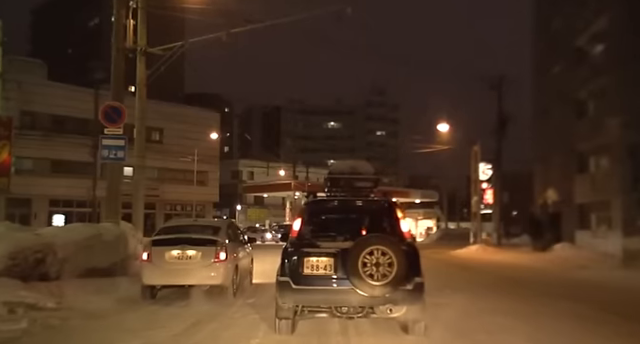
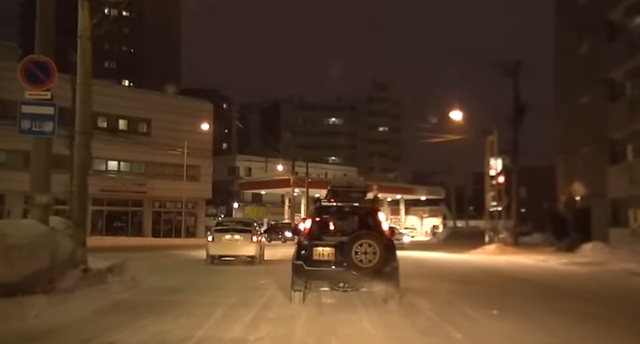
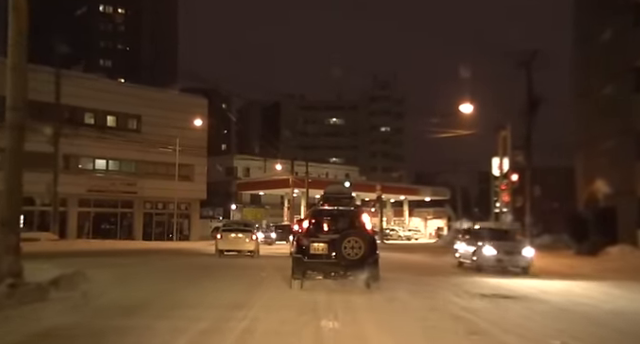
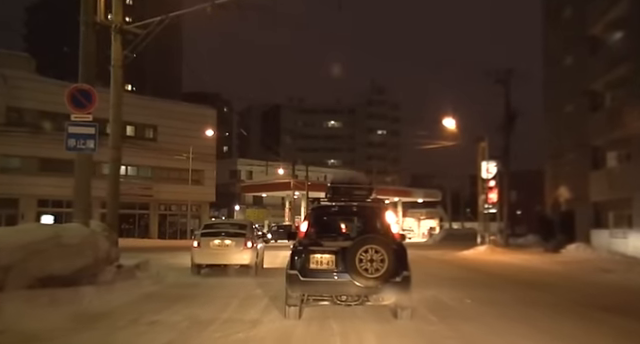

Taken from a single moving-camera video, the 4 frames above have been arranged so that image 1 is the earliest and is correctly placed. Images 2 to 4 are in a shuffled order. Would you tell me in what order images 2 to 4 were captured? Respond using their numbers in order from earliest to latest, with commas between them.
4, 2, 3
